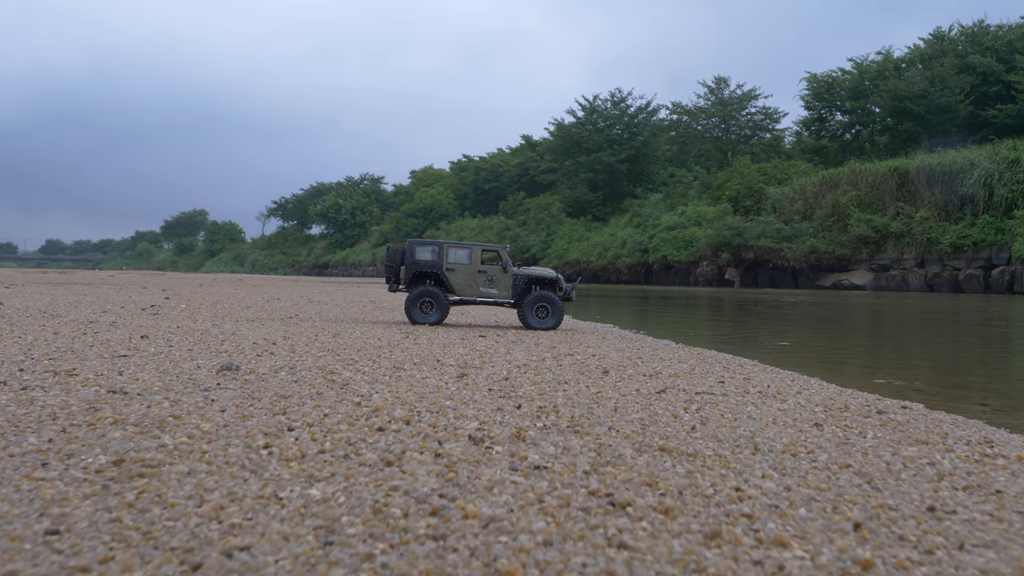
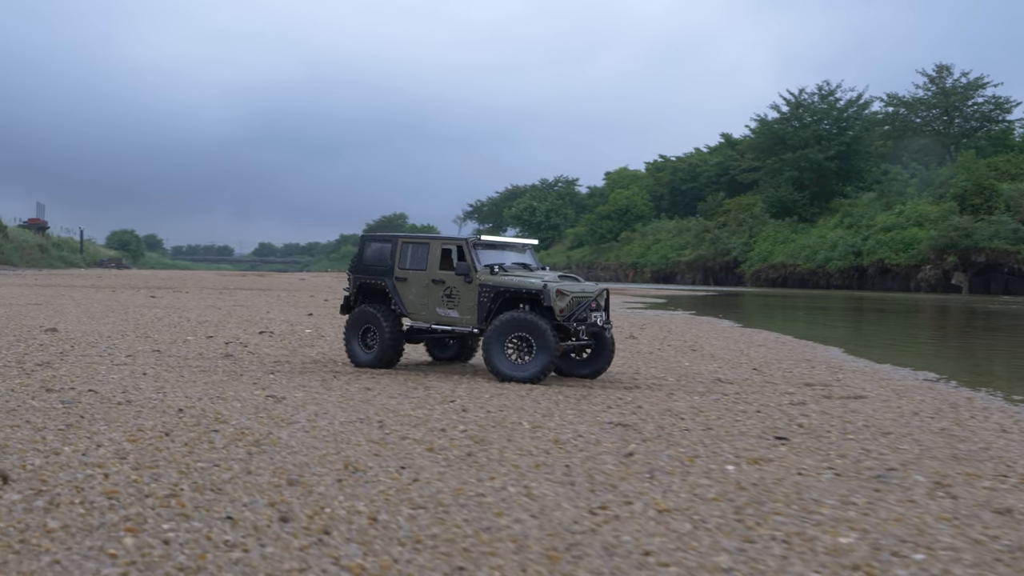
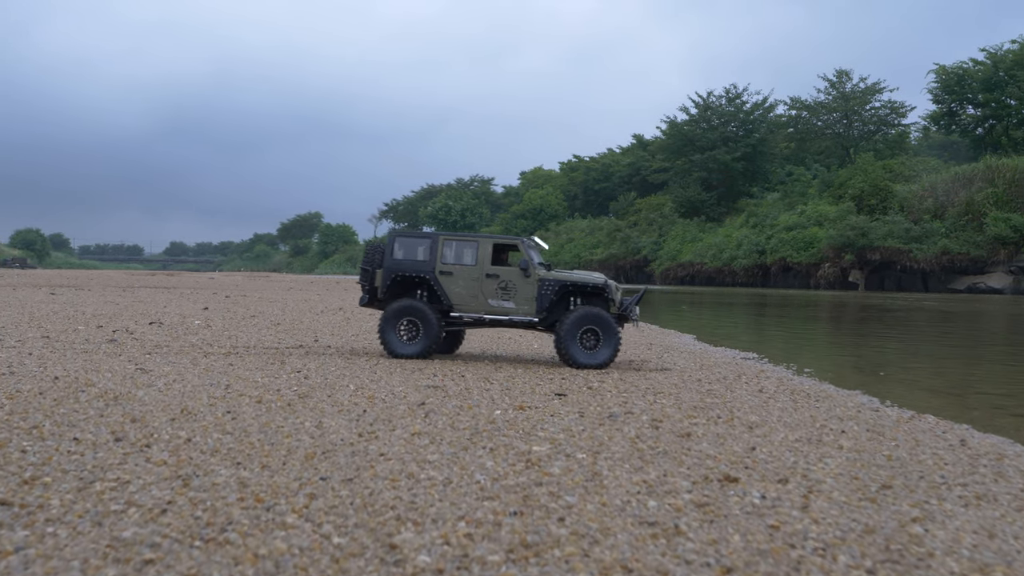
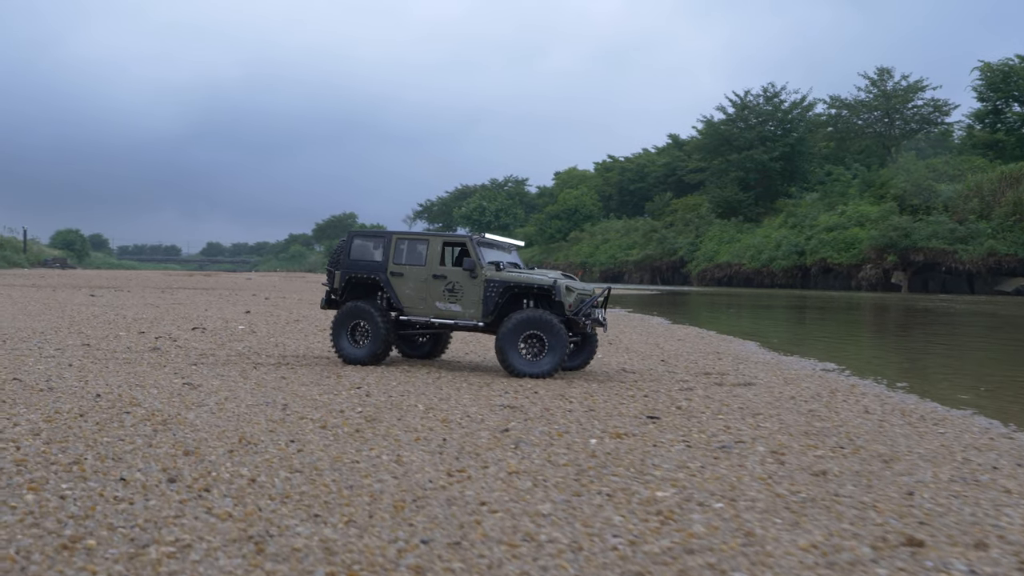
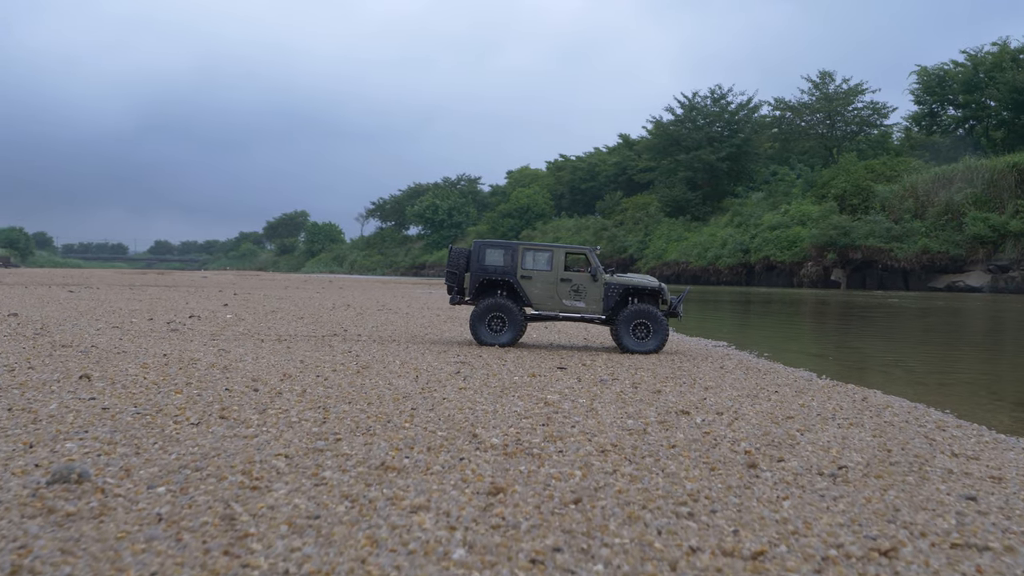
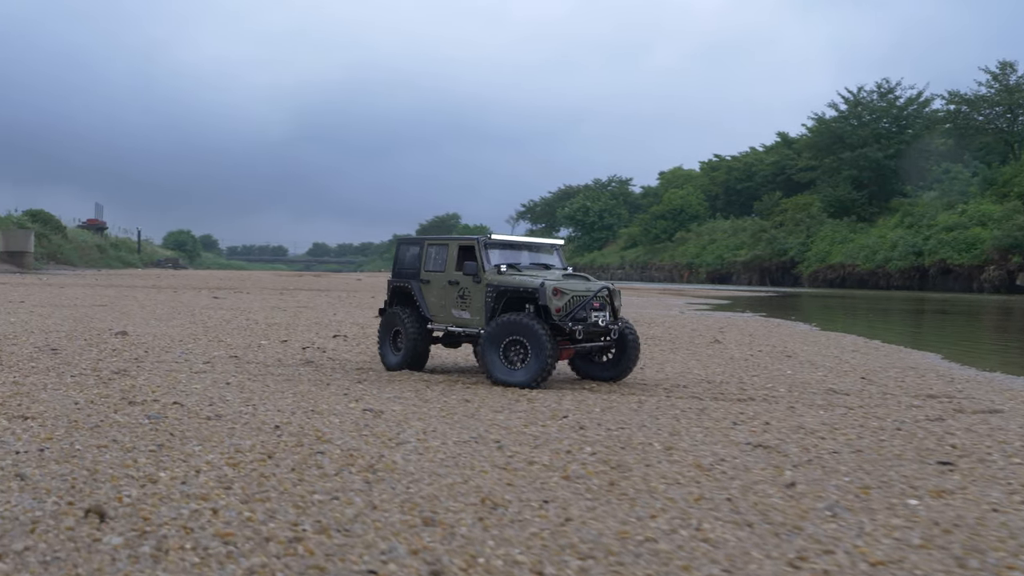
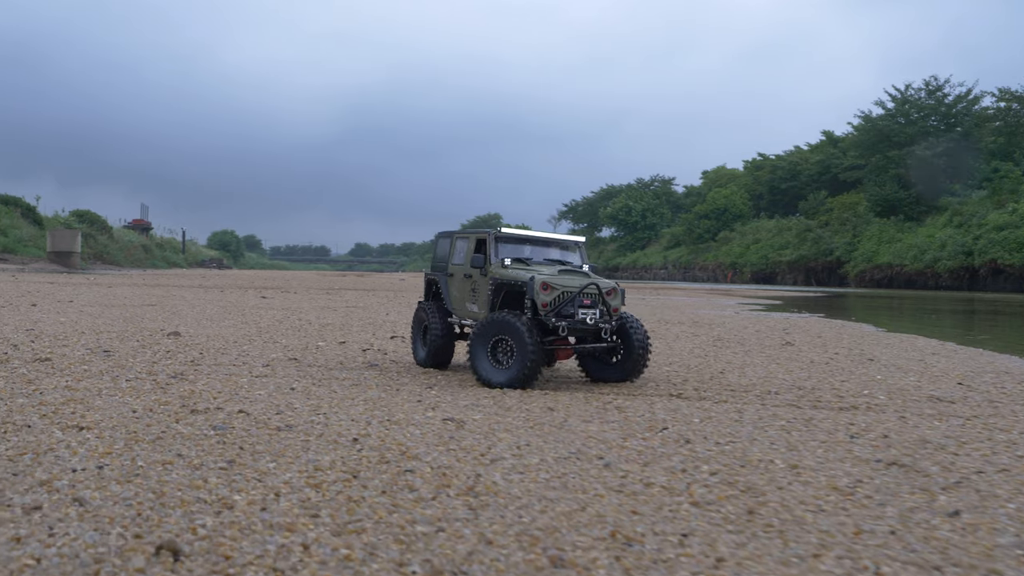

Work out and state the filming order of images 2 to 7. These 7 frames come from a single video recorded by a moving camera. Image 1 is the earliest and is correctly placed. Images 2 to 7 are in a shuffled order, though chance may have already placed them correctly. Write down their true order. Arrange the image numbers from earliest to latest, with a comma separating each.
5, 3, 4, 2, 6, 7
